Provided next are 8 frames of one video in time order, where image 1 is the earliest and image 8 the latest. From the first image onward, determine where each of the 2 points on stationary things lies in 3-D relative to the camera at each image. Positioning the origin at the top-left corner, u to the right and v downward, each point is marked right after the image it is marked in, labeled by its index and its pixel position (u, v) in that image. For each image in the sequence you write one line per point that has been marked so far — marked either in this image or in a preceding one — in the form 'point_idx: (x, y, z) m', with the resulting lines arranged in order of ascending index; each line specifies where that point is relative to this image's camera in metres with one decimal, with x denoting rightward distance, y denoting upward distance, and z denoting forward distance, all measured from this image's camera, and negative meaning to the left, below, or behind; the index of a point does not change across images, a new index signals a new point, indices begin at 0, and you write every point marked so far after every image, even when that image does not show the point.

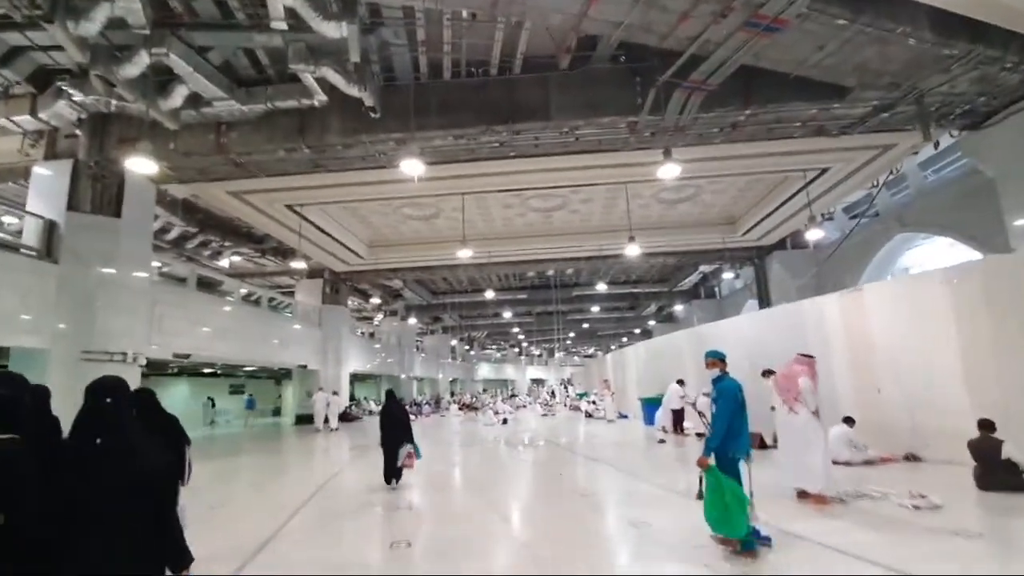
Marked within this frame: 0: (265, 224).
0: (-4.4, +1.1, +9.1) m
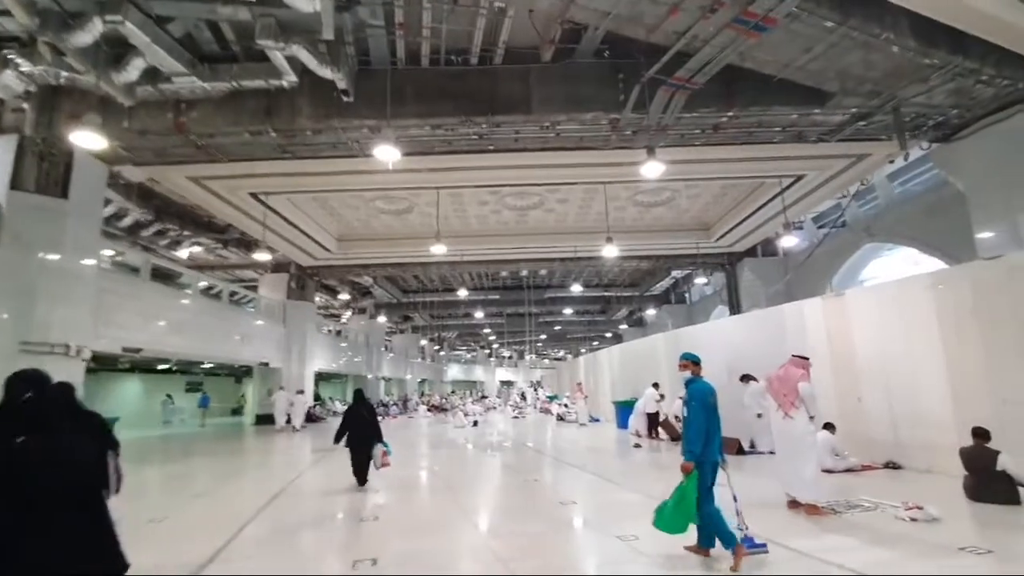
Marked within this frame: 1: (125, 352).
0: (-4.8, +1.3, +8.6) m
1: (-6.4, -1.1, +8.4) m
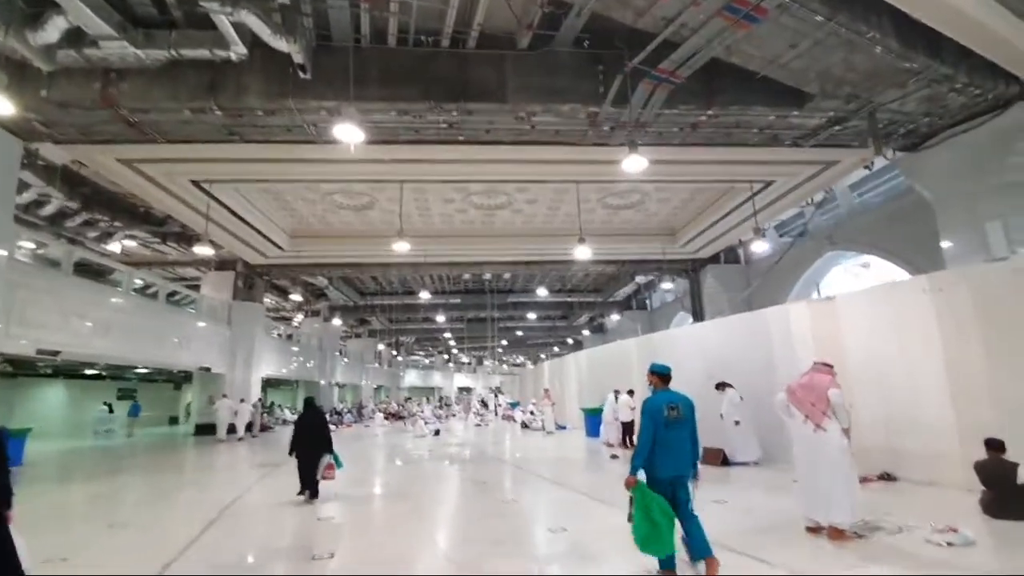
0: (-5.3, +1.3, +7.8) m
1: (-6.9, -1.0, +7.5) m
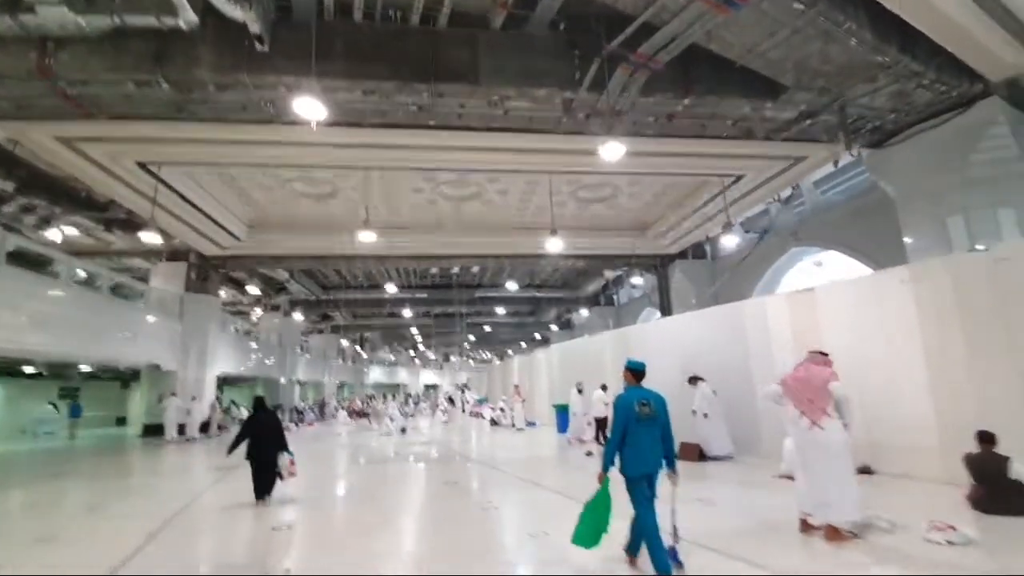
0: (-5.7, +1.4, +7.3) m
1: (-7.3, -0.8, +6.8) m
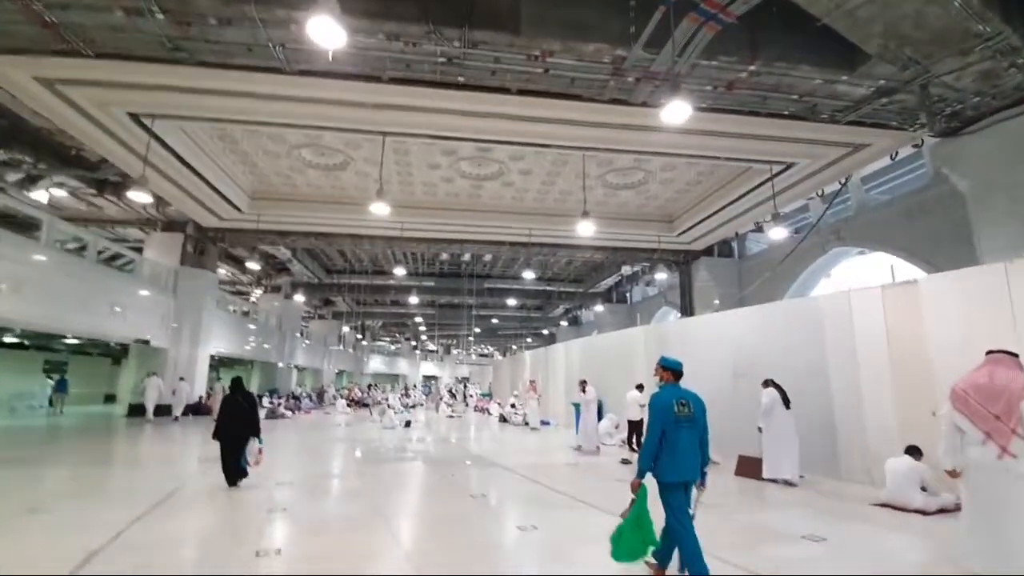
0: (-5.3, +1.9, +6.6) m
1: (-7.0, -0.3, +6.2) m
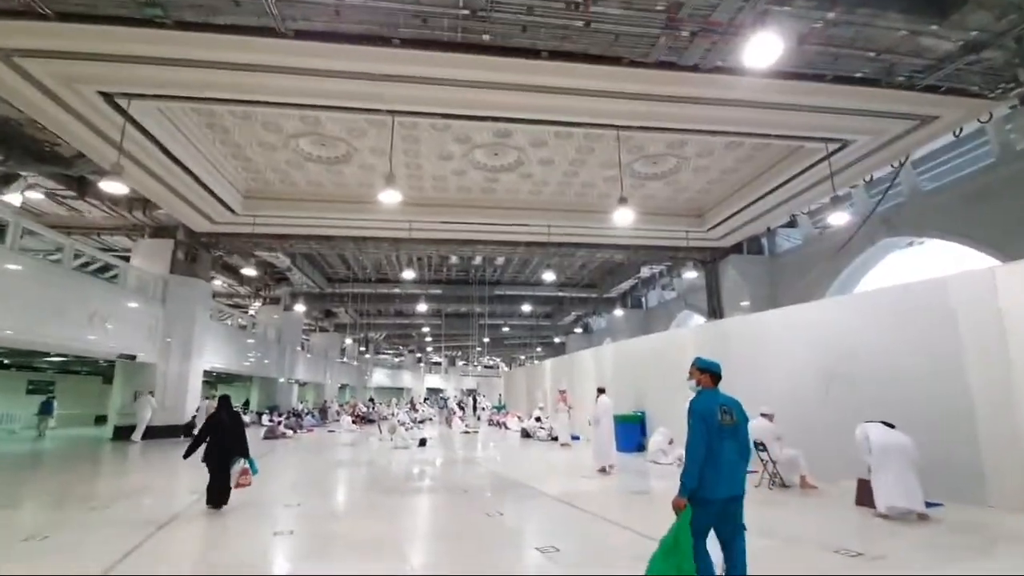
0: (-5.0, +1.8, +5.8) m
1: (-6.7, -0.4, +5.3) m
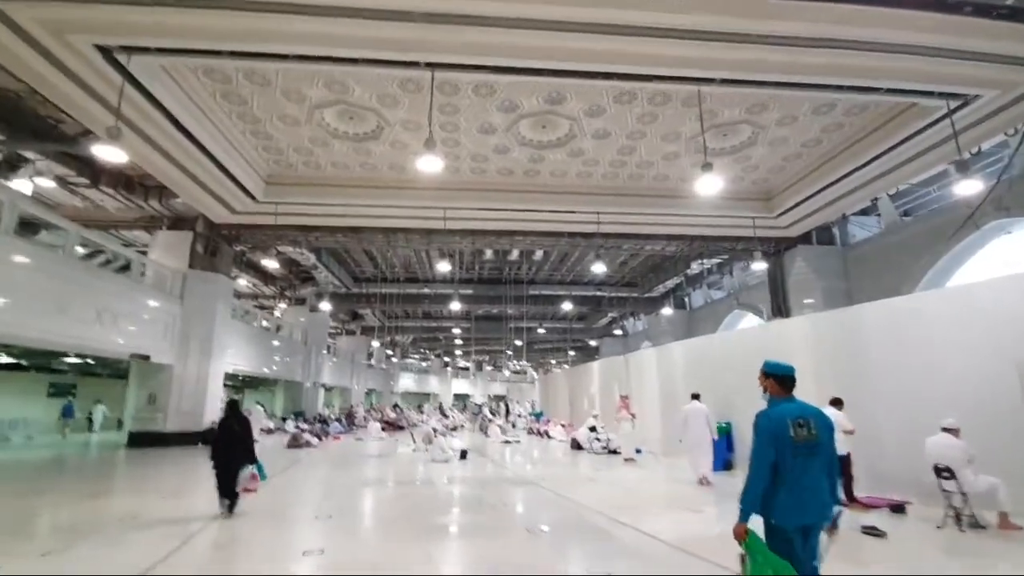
0: (-4.5, +1.9, +5.2) m
1: (-6.1, -0.3, +4.7) m
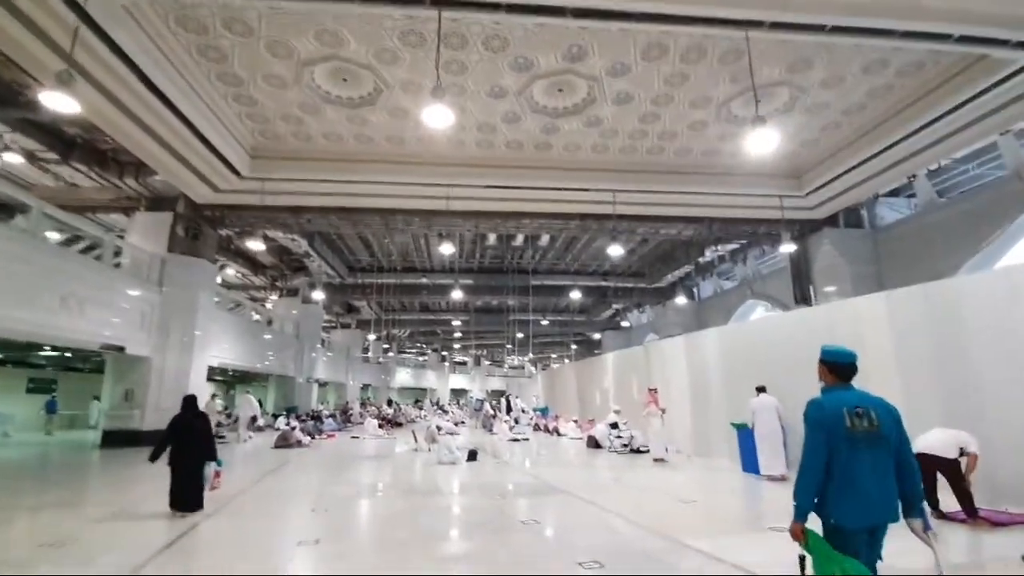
0: (-4.3, +2.1, +4.4) m
1: (-5.9, -0.1, +4.0) m
